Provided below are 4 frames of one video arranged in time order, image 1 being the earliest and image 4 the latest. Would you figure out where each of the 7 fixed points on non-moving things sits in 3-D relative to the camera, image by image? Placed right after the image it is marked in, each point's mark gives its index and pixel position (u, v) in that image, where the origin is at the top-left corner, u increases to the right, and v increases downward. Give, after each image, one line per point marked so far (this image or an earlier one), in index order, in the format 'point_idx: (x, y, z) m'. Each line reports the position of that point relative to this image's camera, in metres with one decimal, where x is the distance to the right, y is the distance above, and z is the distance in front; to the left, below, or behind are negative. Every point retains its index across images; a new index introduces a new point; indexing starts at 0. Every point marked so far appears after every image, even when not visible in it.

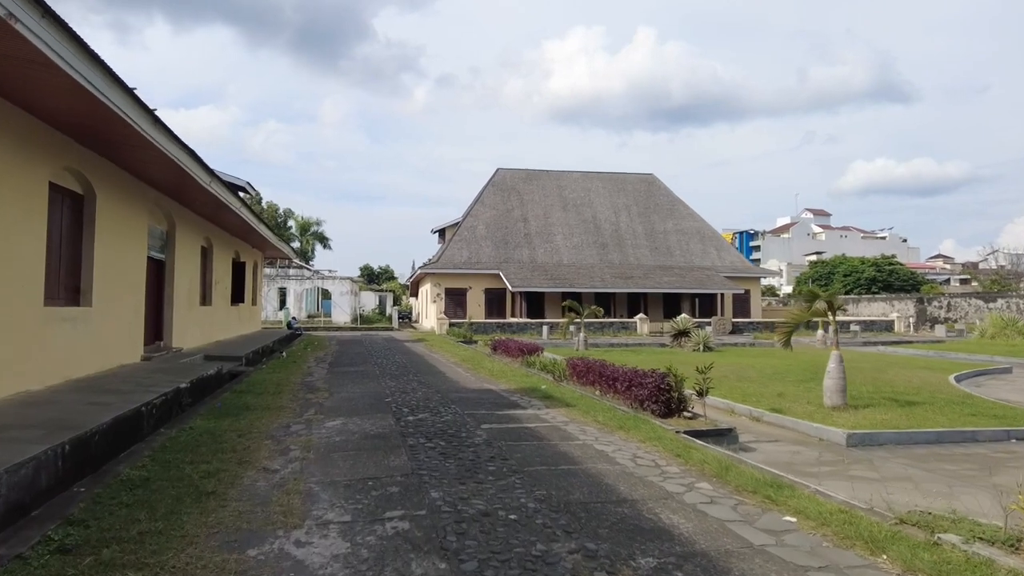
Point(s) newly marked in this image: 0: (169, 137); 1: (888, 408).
0: (-4.7, +2.0, +8.8) m
1: (+4.9, -1.6, +8.5) m
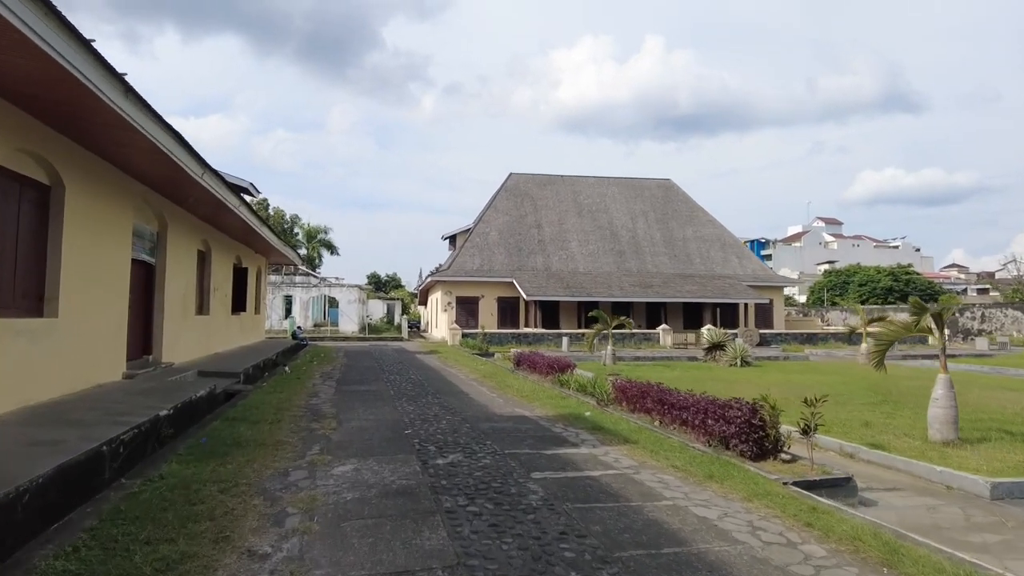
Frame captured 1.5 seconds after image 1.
0: (-4.2, +1.9, +7.5) m
1: (+5.4, -1.7, +7.1) m
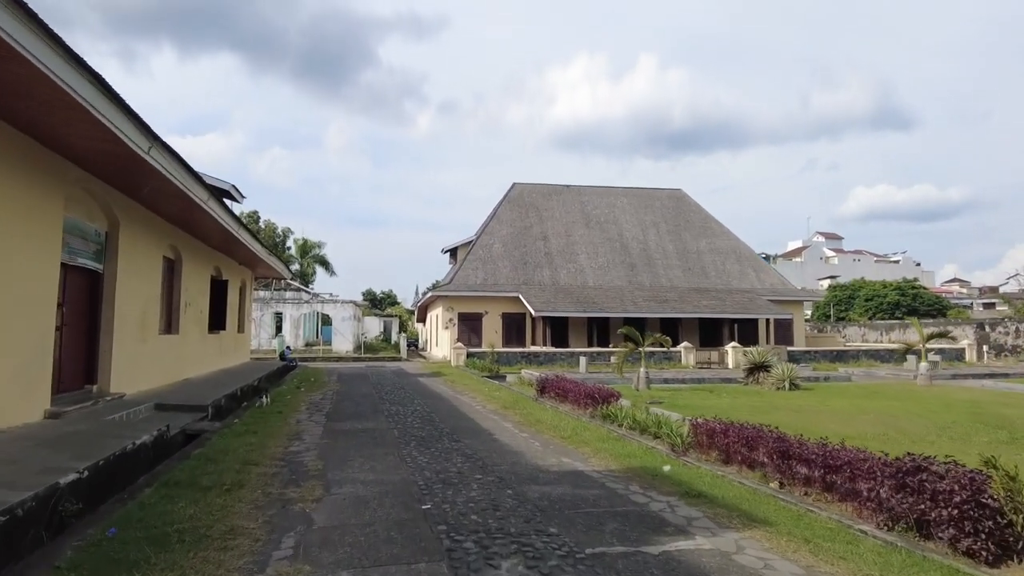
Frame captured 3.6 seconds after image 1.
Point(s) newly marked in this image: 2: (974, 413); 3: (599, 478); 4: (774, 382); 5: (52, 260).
0: (-3.7, +1.9, +5.4) m
1: (+5.9, -1.7, +4.9) m
2: (+7.7, -2.1, +10.8) m
3: (+0.8, -1.7, +5.7) m
4: (+6.5, -2.3, +16.0) m
5: (-5.3, +0.3, +7.3) m
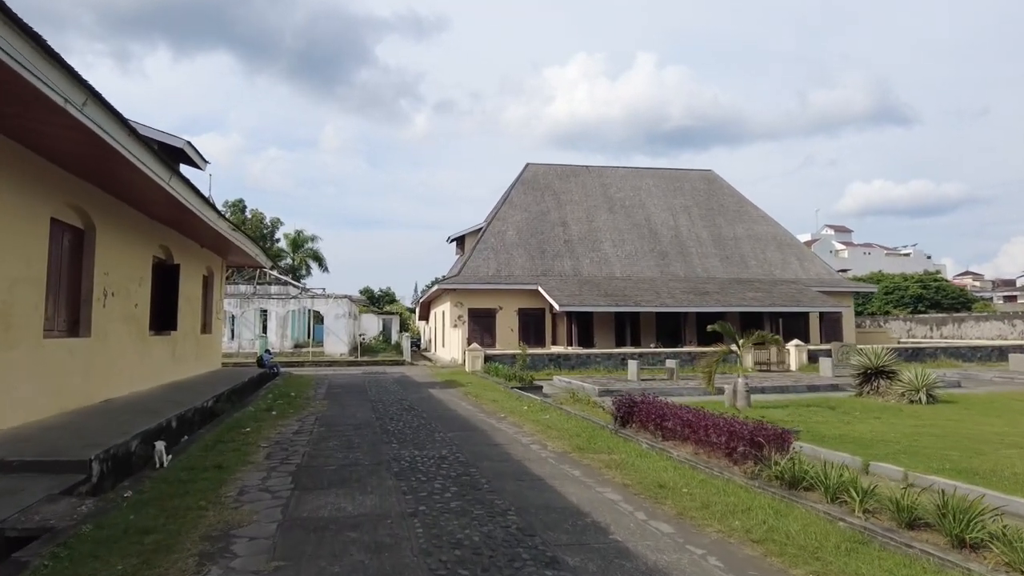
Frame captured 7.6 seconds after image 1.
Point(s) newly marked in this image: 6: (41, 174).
0: (-2.9, +2.1, +1.4) m
1: (+6.8, -1.4, +1.0) m
2: (+8.6, -1.7, +6.8) m
3: (+1.6, -1.4, +1.8) m
4: (+7.3, -1.9, +12.0) m
5: (-4.4, +0.6, +3.4) m
6: (-5.3, +1.3, +7.3) m
